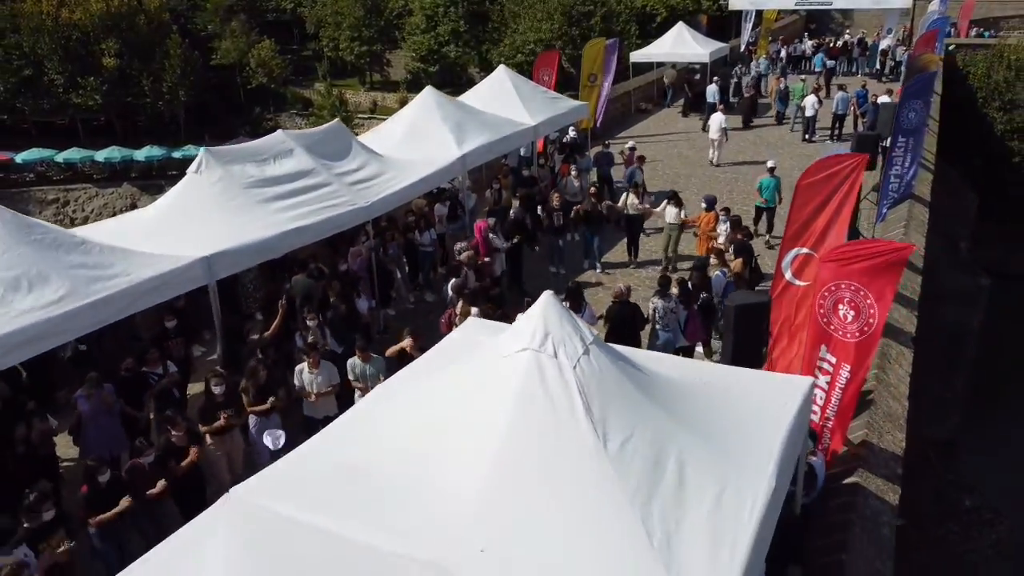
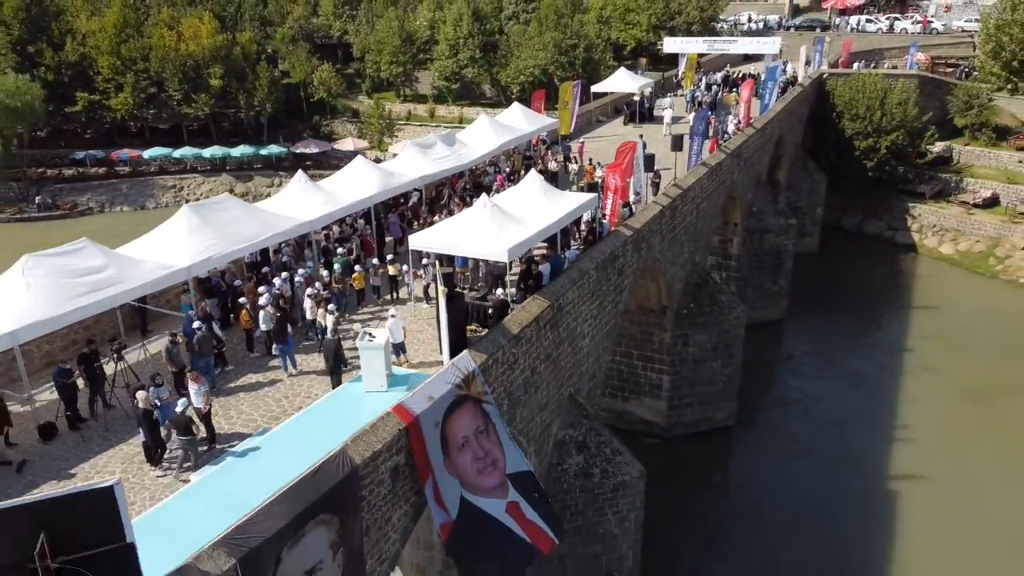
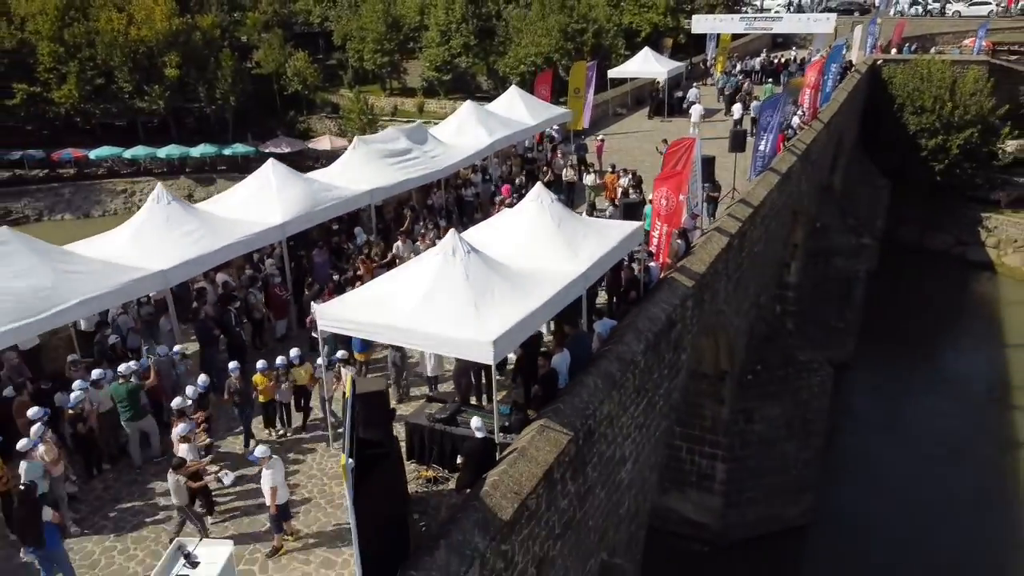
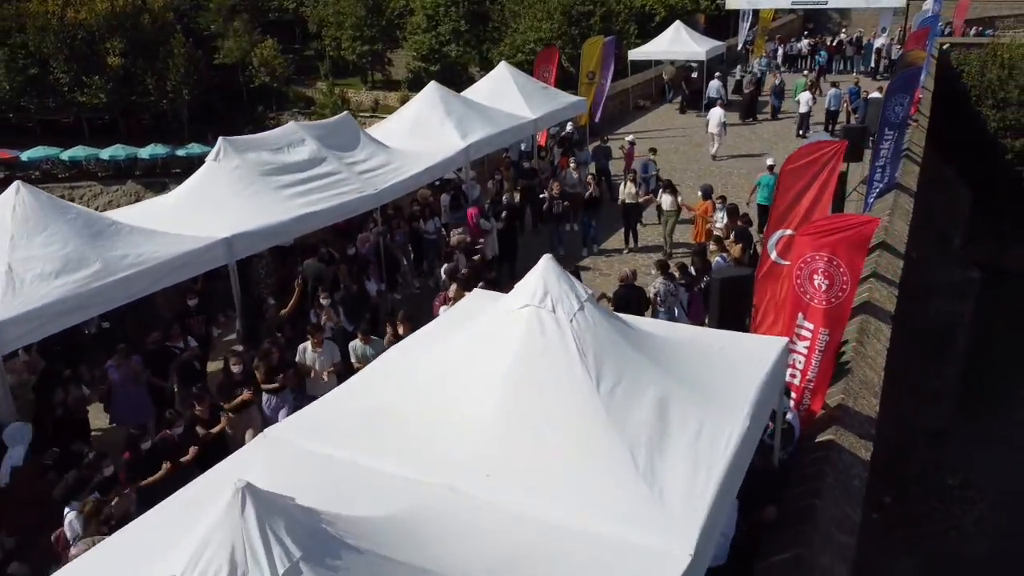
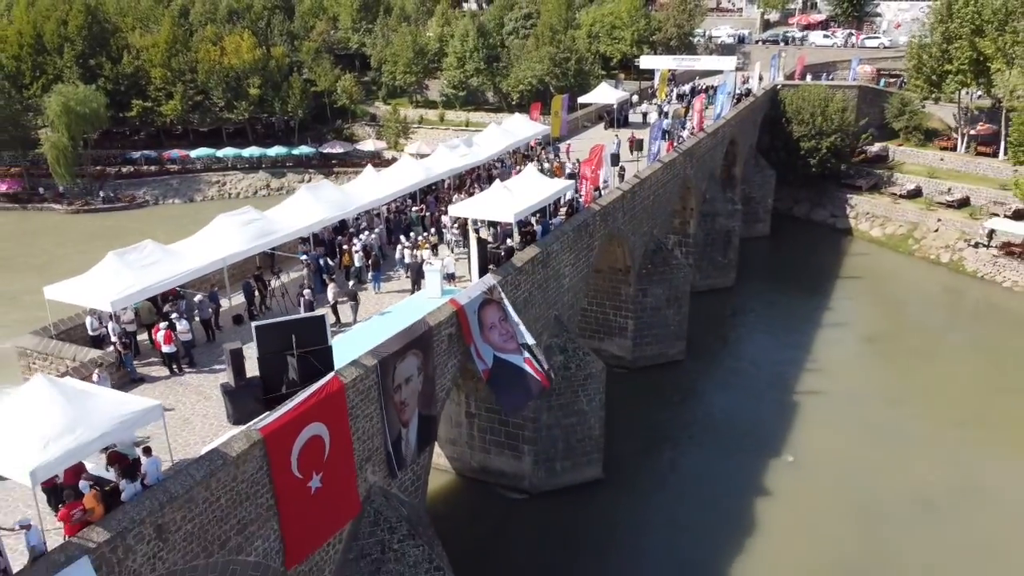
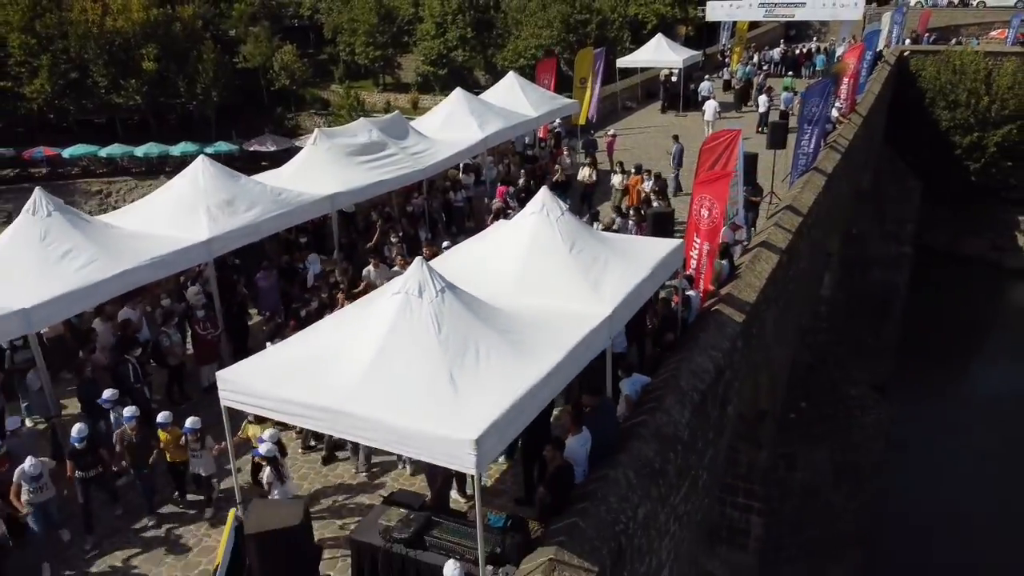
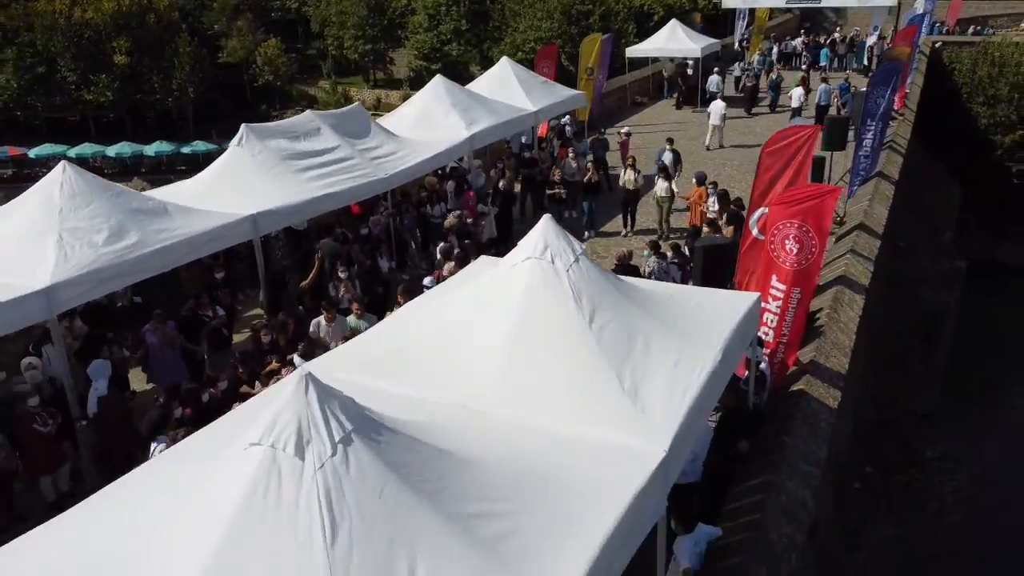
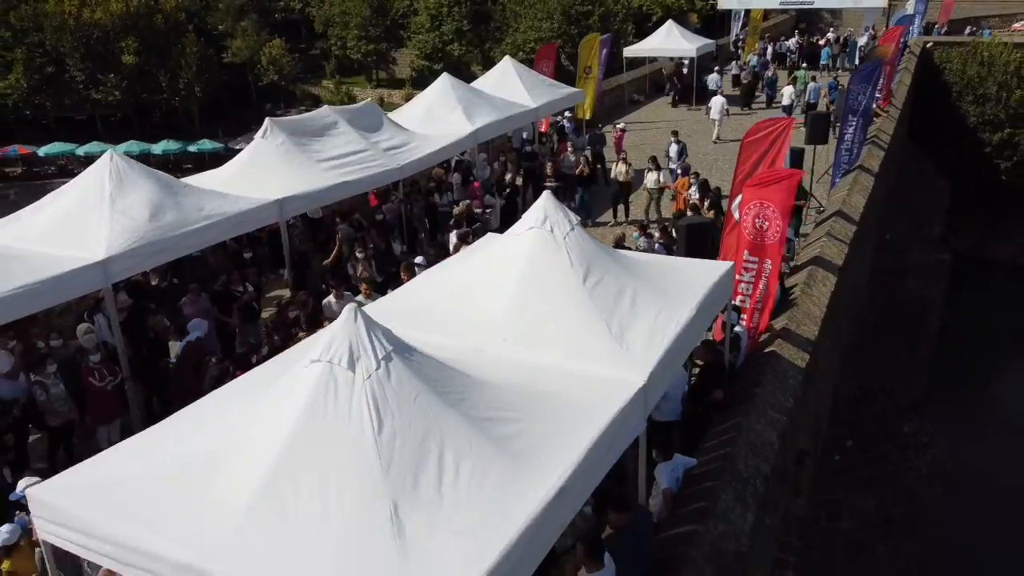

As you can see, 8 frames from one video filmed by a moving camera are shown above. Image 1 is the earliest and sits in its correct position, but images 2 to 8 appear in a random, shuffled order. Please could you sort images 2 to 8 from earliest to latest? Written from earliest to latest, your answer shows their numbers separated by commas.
4, 7, 8, 6, 3, 2, 5
